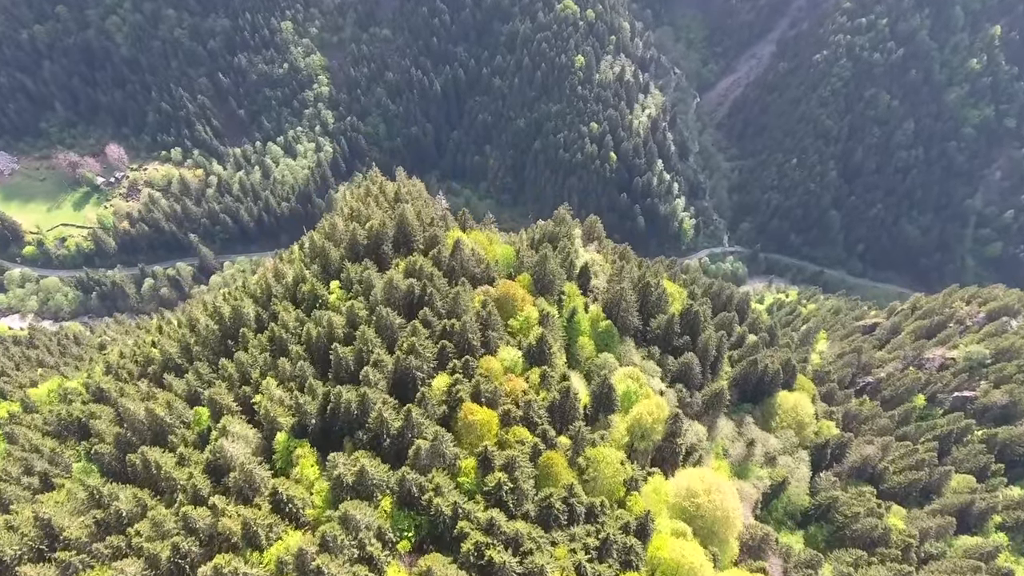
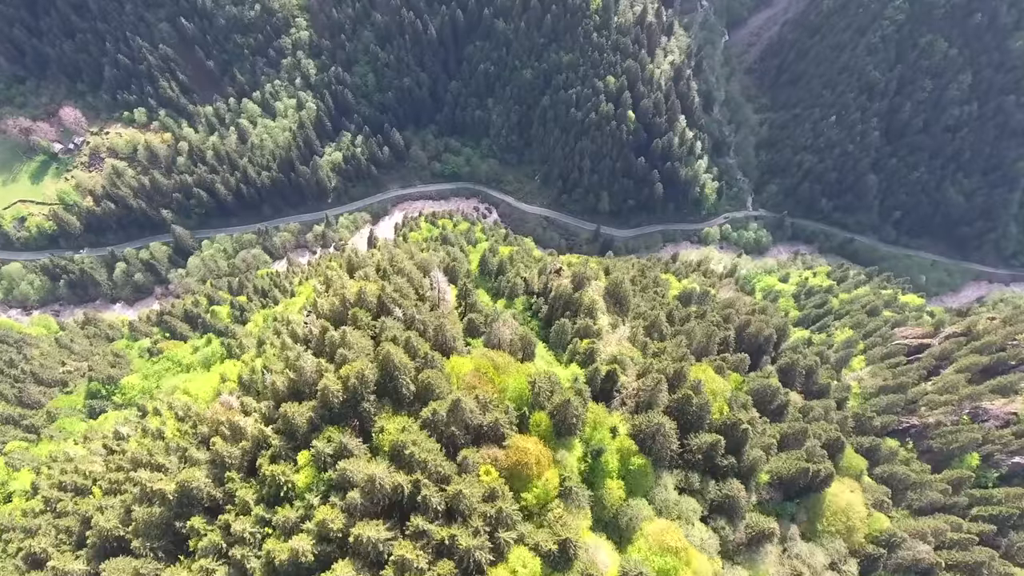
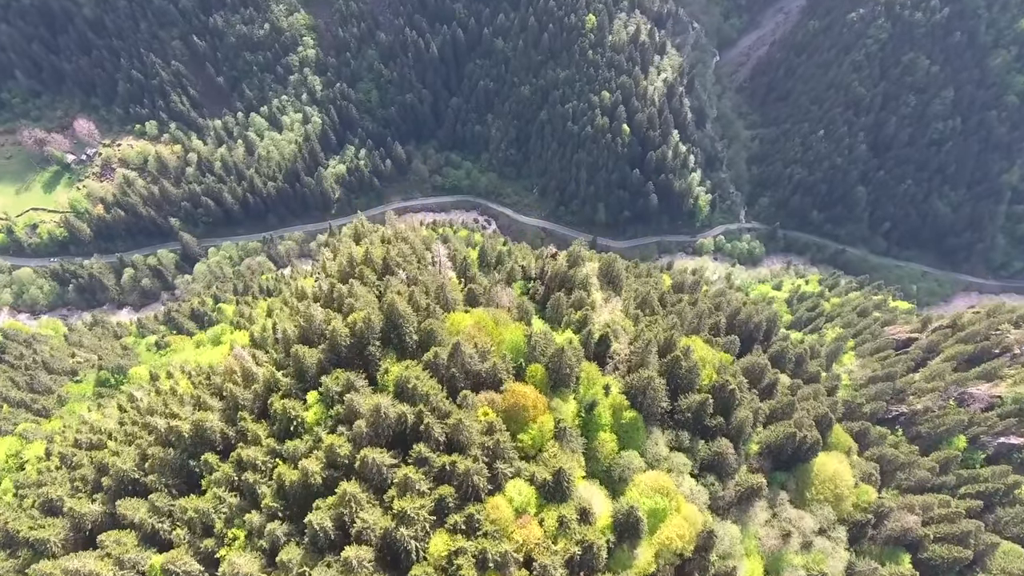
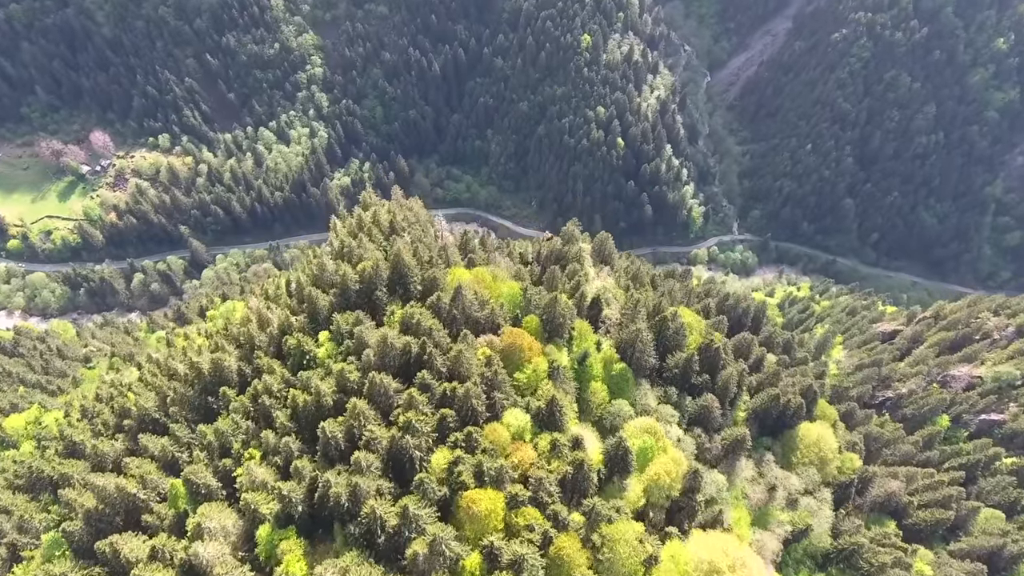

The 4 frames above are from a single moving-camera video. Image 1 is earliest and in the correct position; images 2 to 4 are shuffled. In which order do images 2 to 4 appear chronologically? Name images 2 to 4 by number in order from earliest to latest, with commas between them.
4, 3, 2
